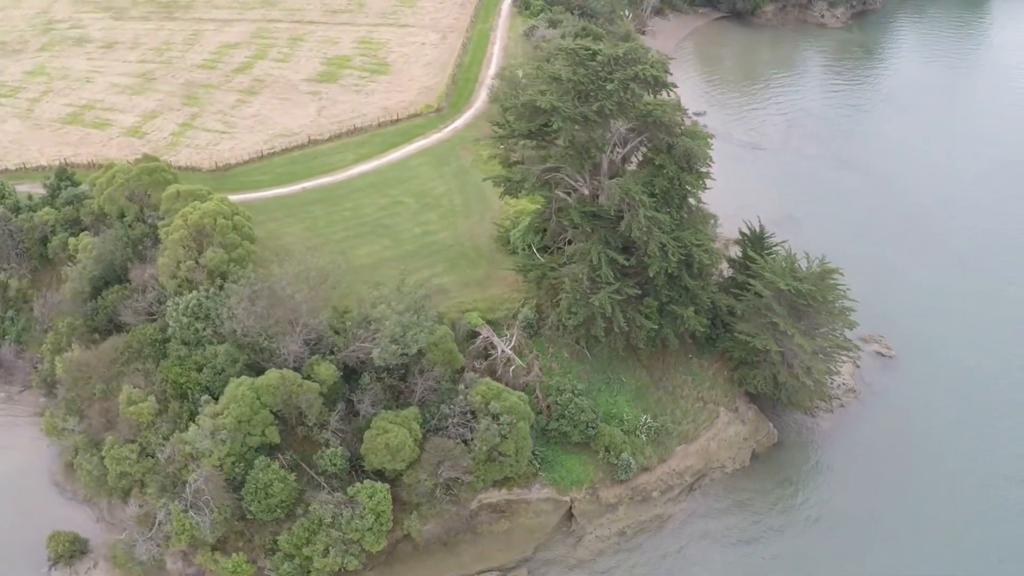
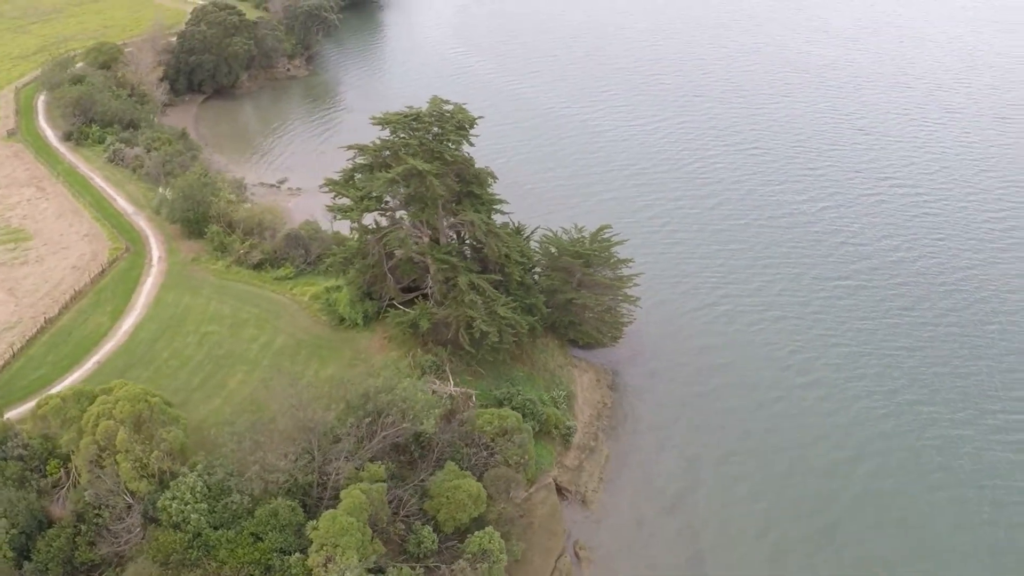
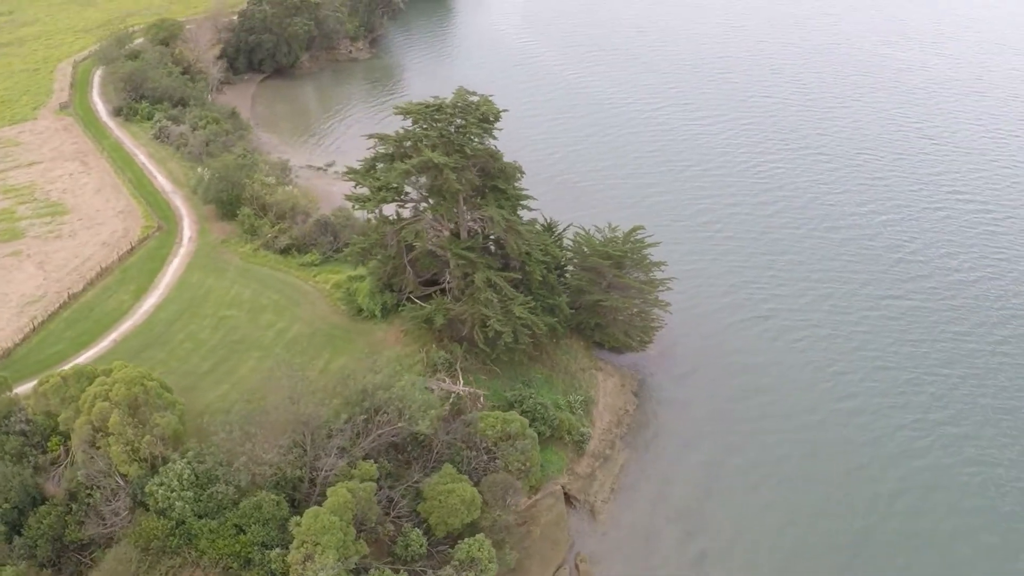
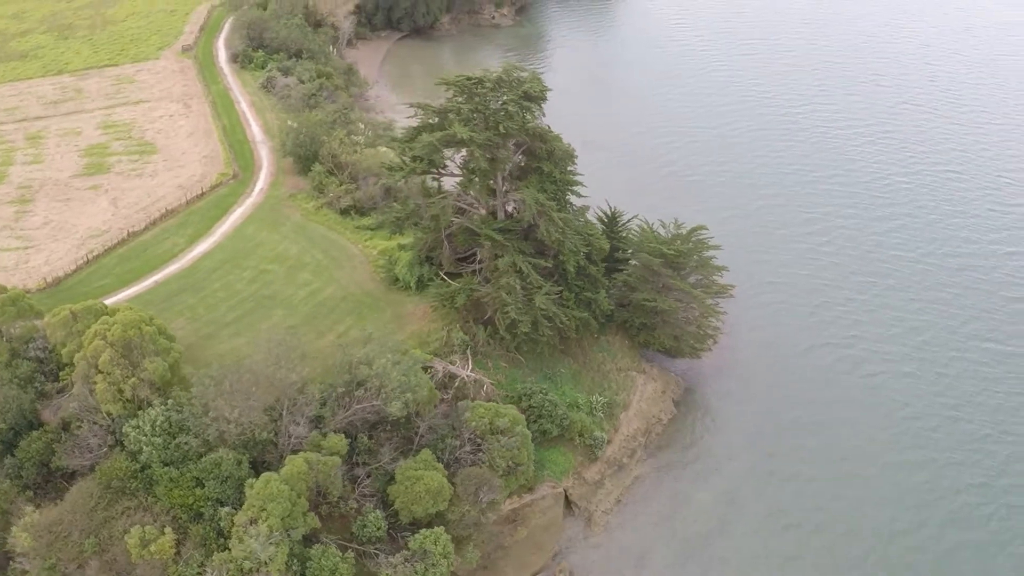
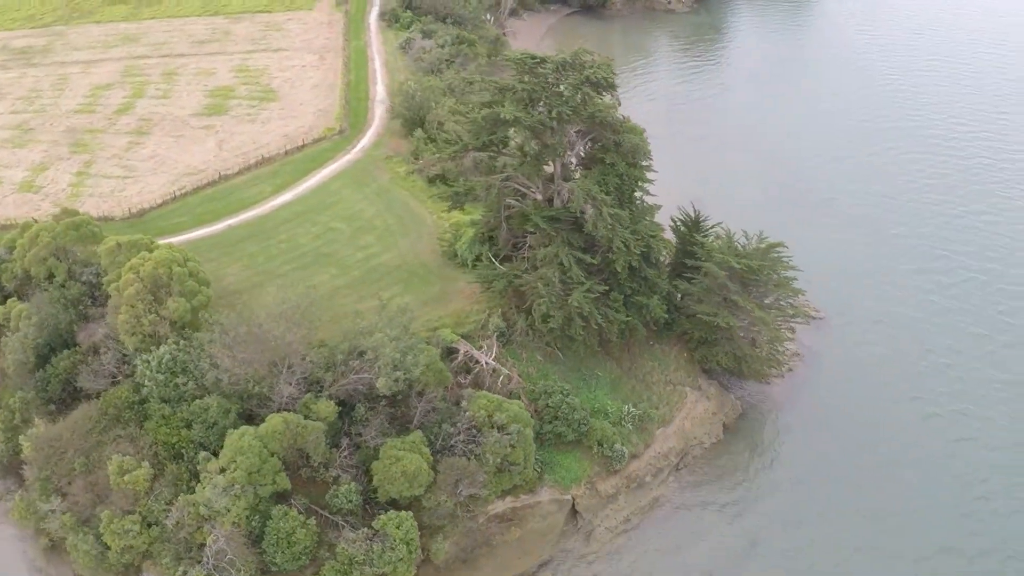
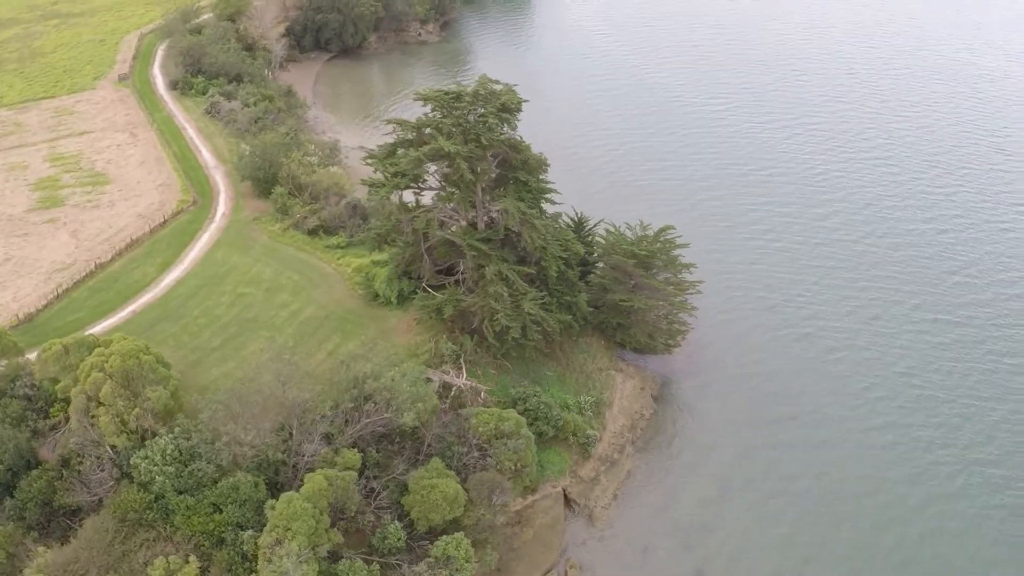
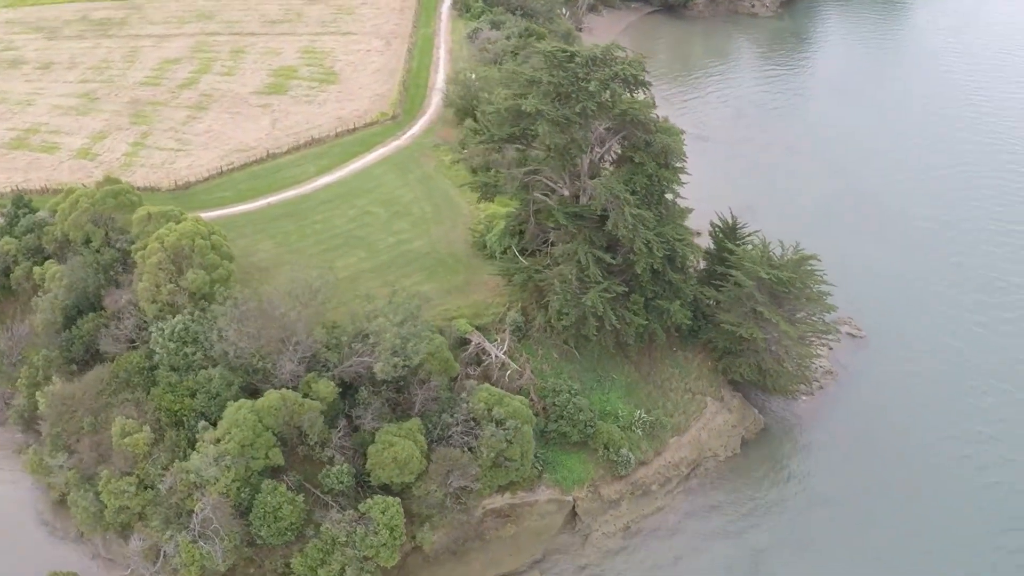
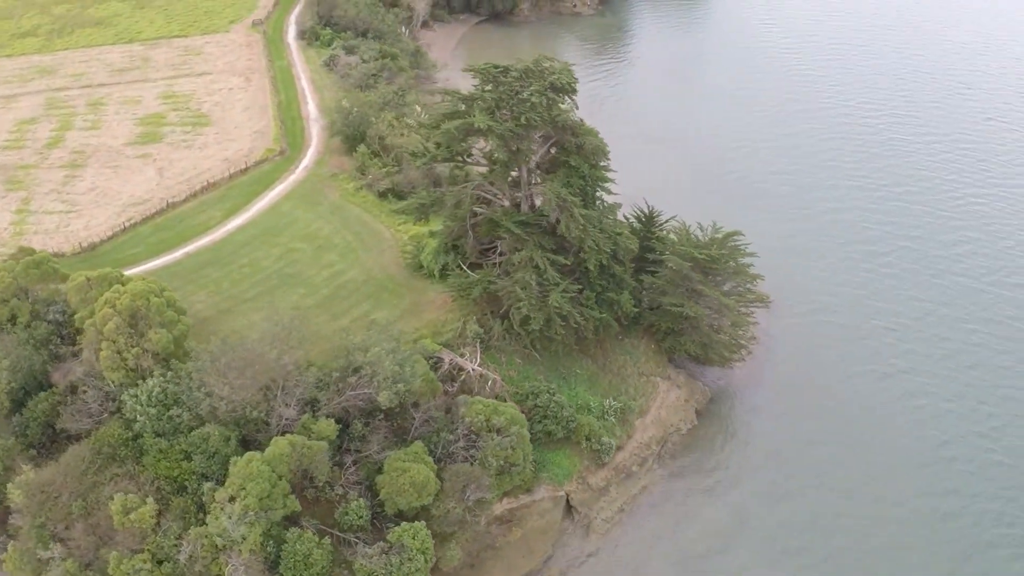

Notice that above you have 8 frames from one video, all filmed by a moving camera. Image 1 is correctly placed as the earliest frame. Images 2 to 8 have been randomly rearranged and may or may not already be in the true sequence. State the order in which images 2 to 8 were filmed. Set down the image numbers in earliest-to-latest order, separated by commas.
7, 5, 8, 4, 6, 3, 2
